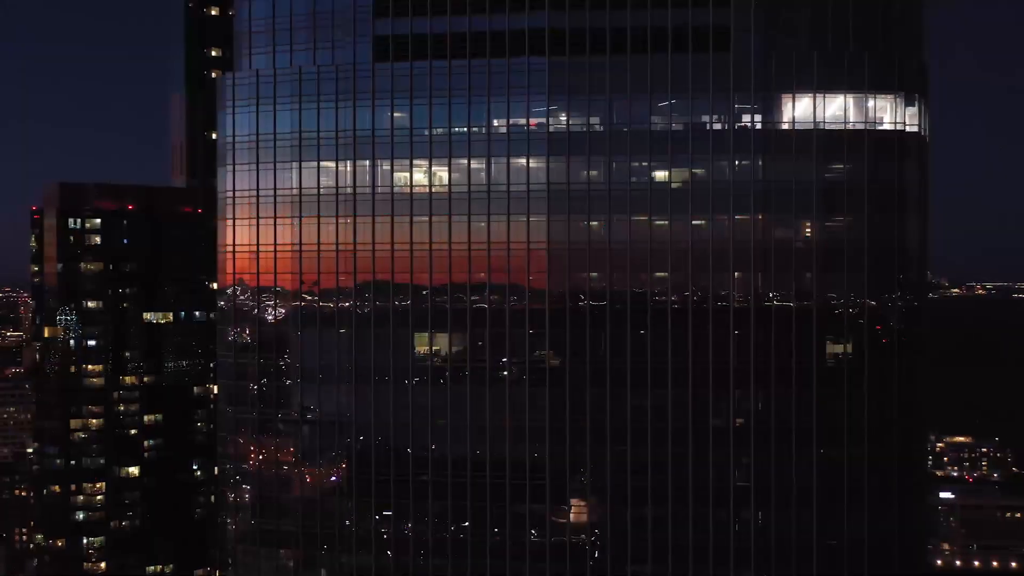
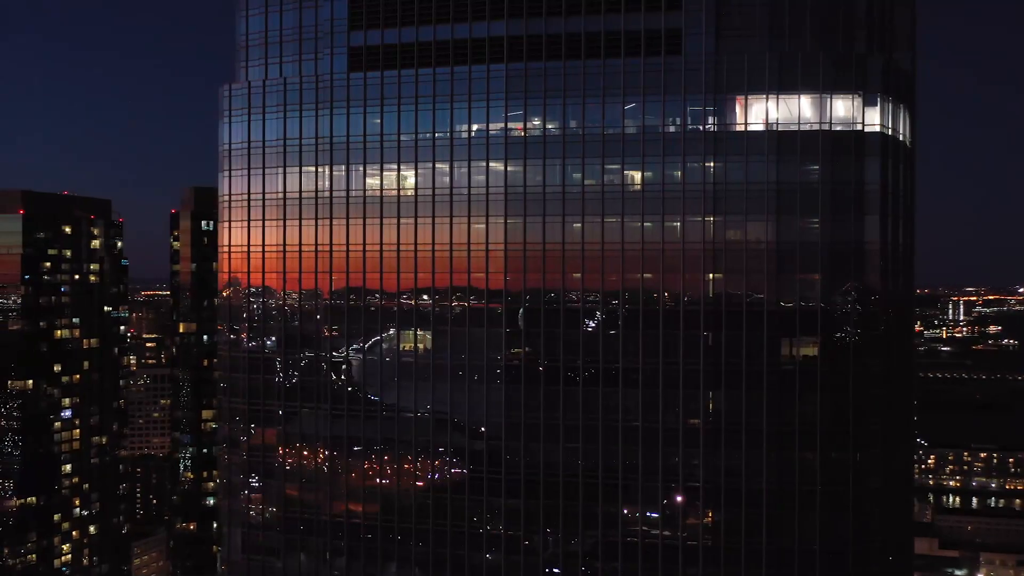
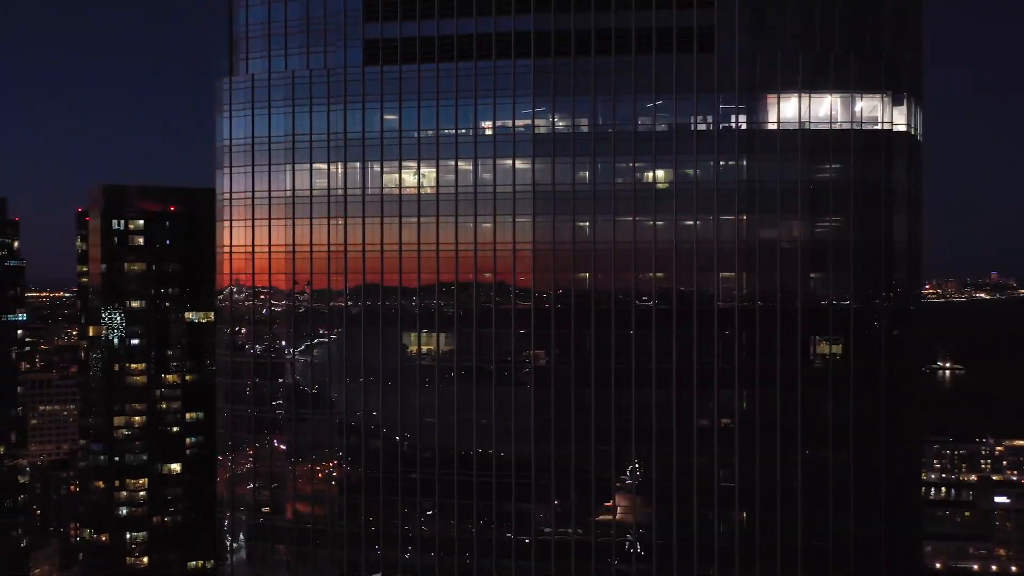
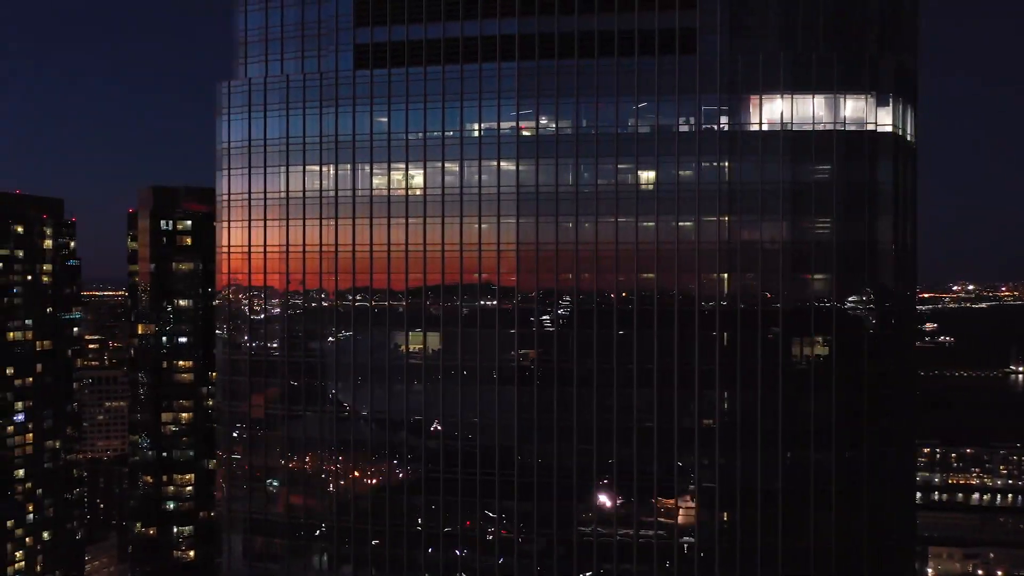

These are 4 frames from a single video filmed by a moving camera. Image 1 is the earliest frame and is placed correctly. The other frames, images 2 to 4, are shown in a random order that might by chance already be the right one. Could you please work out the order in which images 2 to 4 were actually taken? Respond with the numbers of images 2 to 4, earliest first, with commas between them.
3, 4, 2
